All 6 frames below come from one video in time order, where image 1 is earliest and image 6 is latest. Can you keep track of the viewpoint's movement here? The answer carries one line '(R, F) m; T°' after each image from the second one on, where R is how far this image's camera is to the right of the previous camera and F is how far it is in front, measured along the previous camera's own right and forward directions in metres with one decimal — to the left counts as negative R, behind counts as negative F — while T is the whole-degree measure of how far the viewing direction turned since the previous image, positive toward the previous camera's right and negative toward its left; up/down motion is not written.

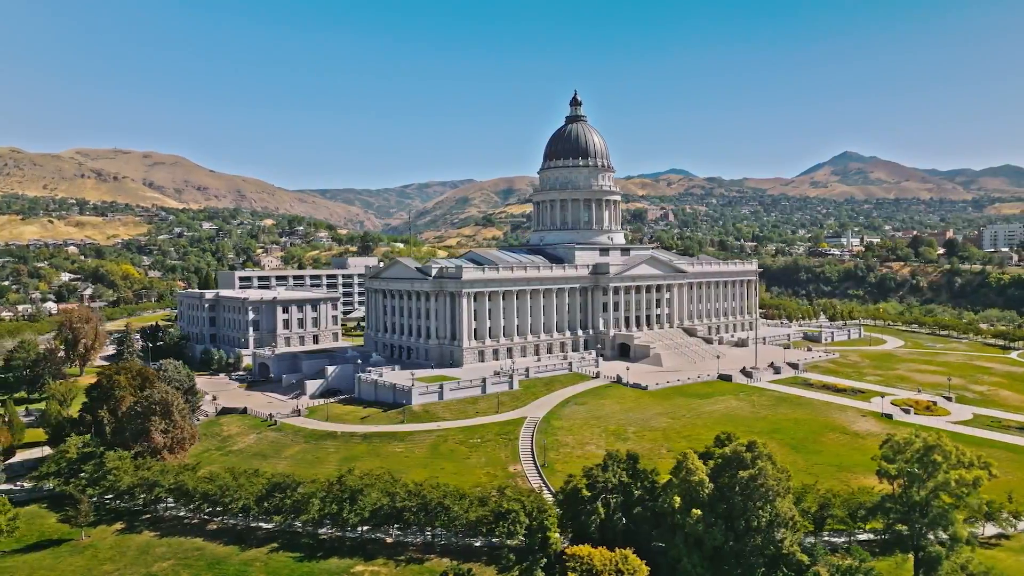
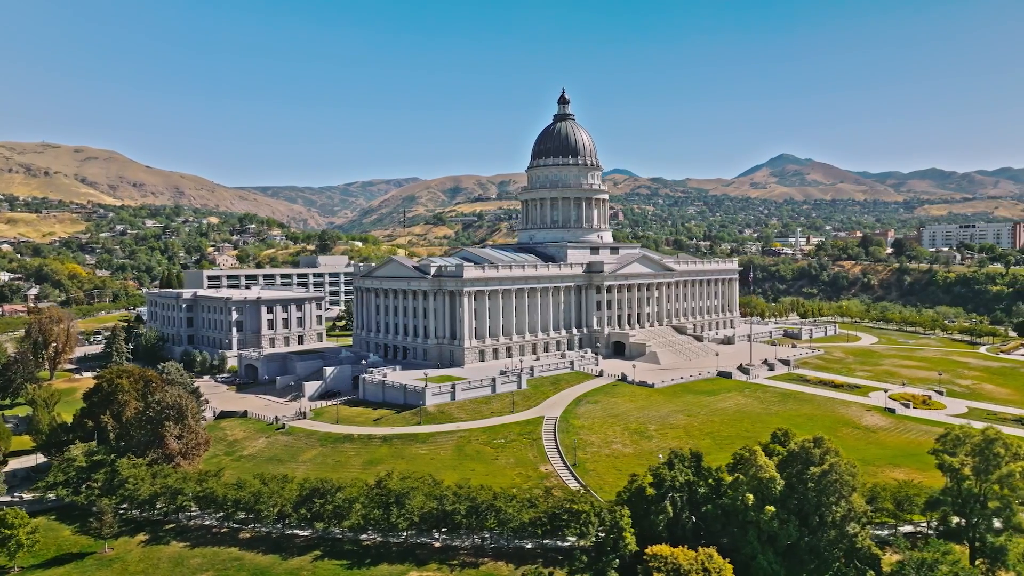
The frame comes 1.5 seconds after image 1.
(-6.5, +0.9) m; +4°
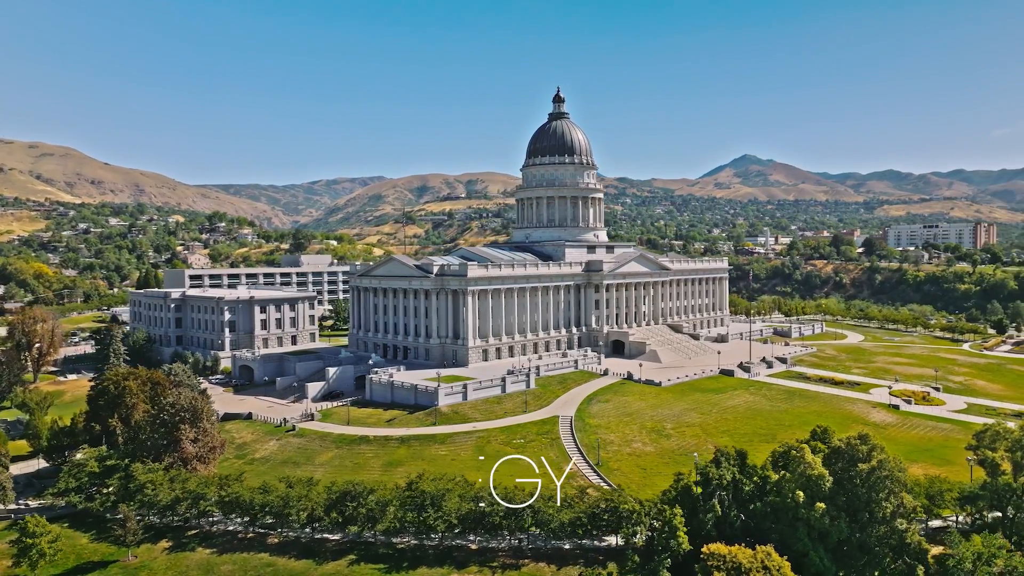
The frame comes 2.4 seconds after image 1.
(-4.3, +0.5) m; +3°
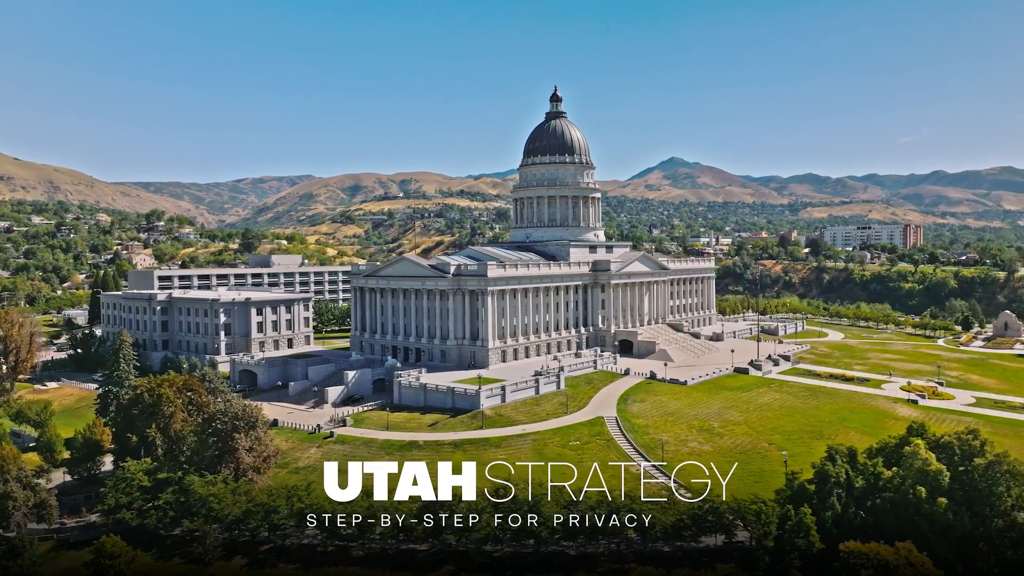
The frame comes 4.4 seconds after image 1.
(-9.9, +1.5) m; +5°
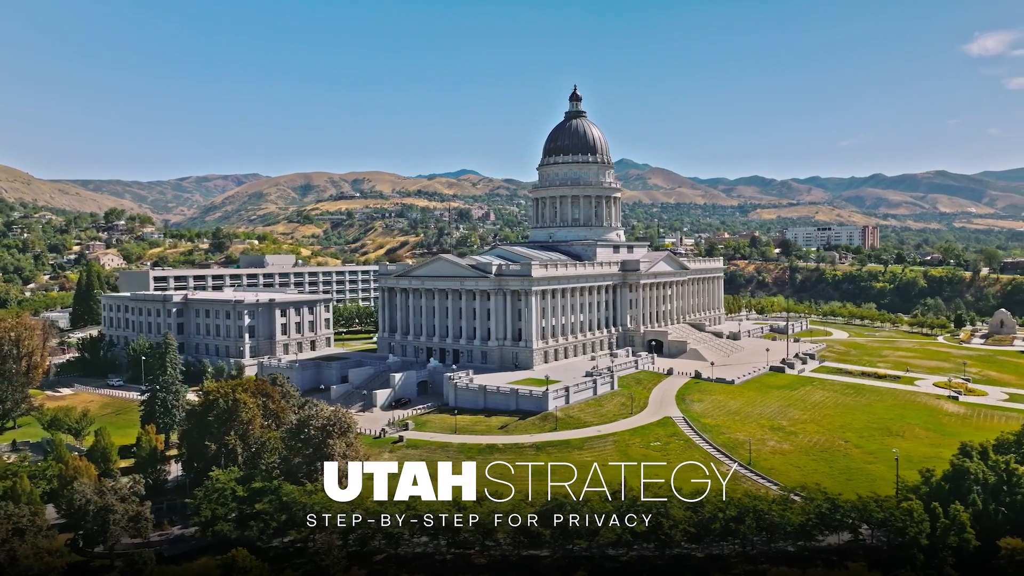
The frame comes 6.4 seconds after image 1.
(-10.3, +1.2) m; +4°
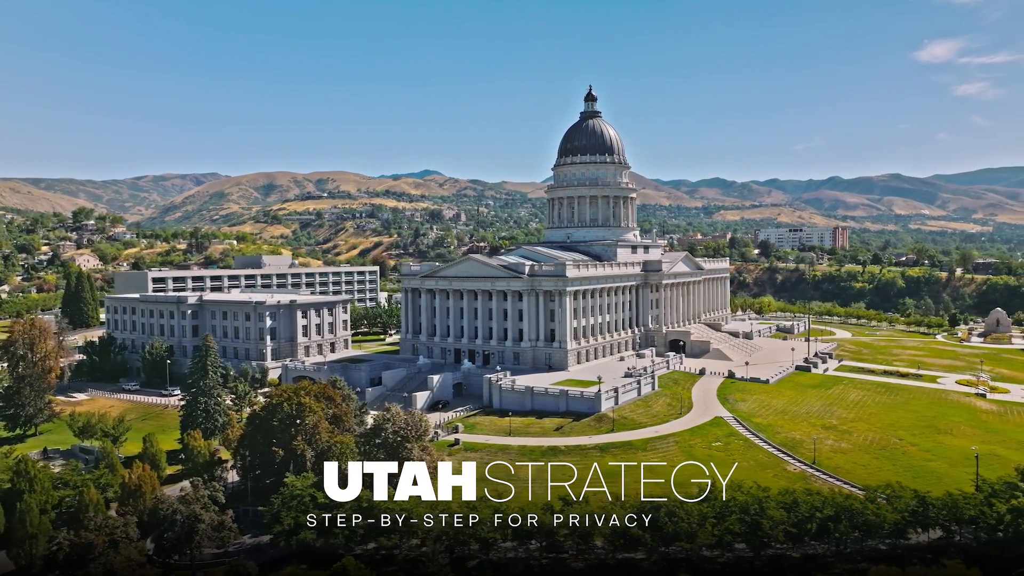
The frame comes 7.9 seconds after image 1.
(-7.8, +0.9) m; +3°
